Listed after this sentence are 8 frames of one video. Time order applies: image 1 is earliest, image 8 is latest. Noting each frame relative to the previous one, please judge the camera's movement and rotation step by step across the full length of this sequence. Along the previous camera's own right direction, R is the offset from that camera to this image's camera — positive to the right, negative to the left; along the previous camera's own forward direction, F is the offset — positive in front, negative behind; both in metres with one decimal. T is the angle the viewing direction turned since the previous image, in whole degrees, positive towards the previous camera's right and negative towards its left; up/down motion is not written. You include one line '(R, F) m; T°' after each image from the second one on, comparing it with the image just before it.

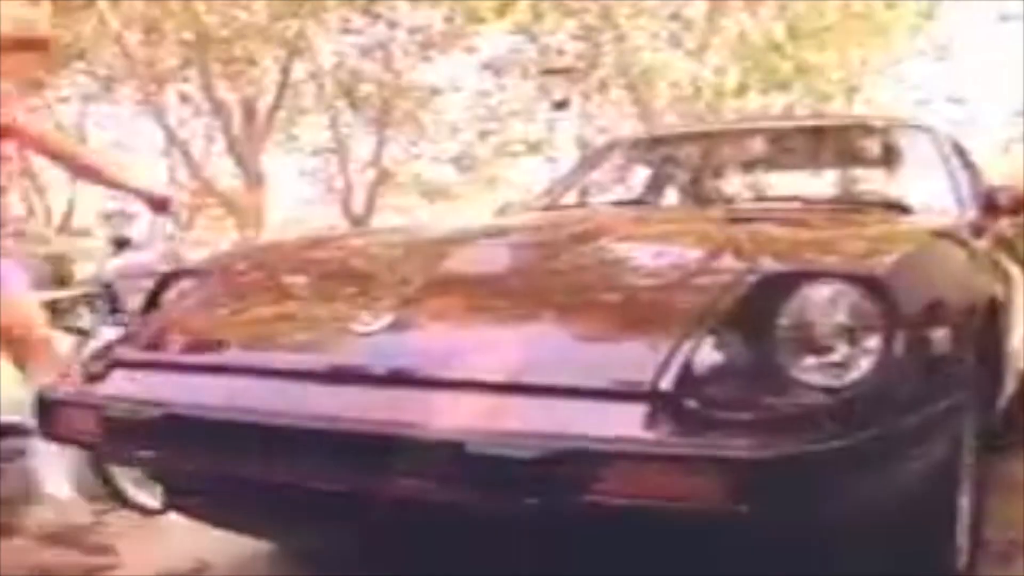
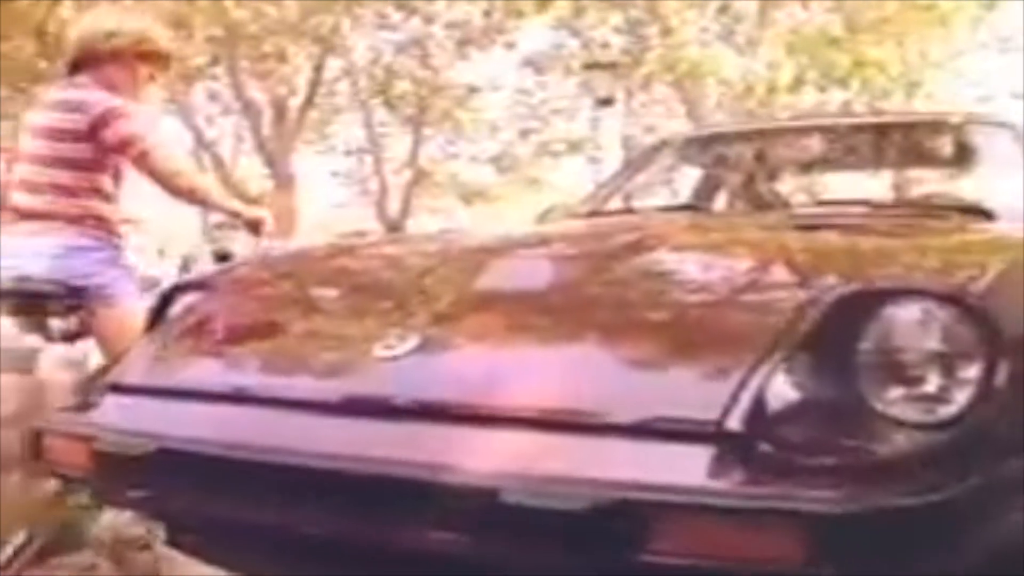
(0.0, +0.5) m; -1°
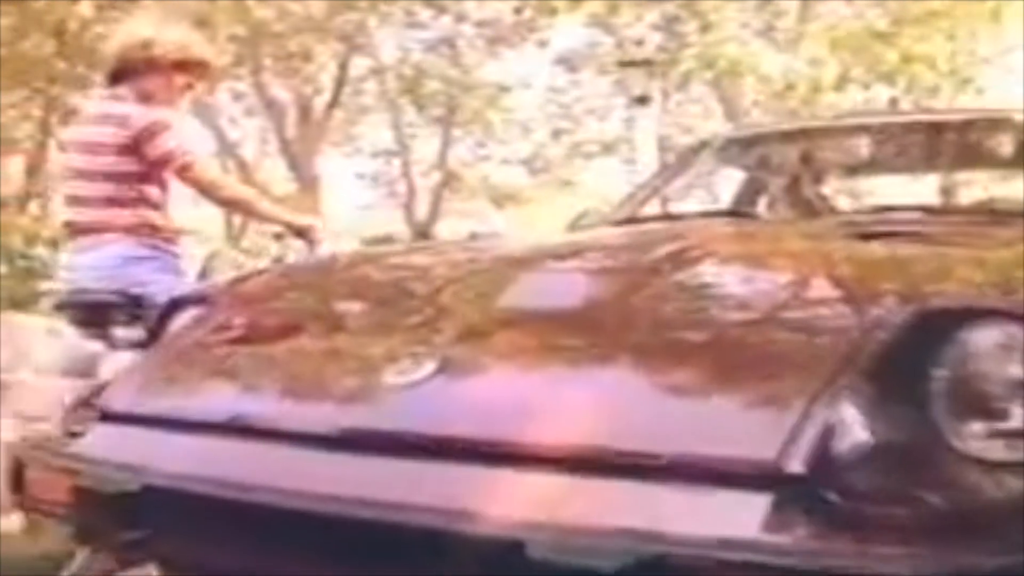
(0.0, +0.4) m; -1°
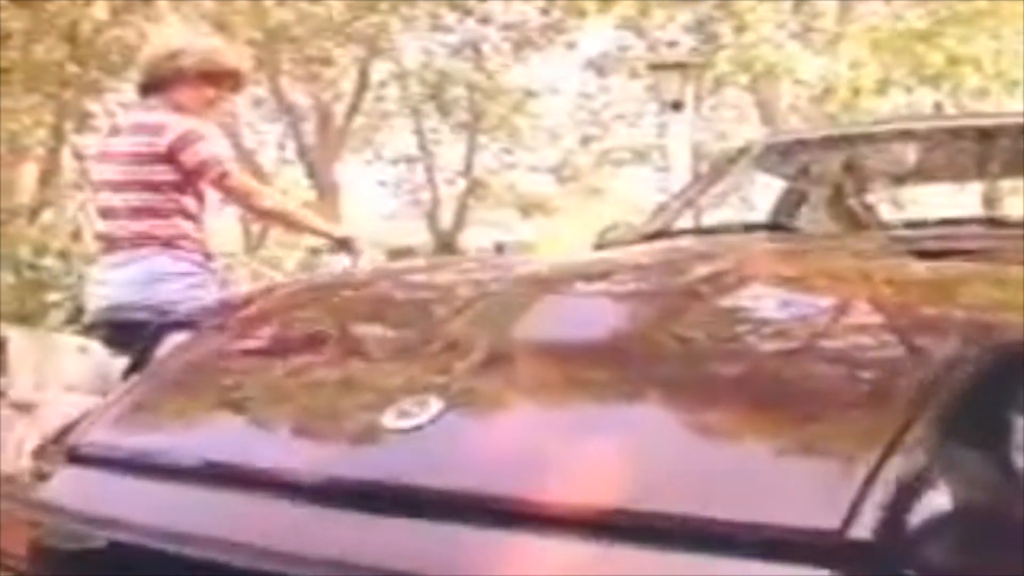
(0.0, +0.4) m; -1°
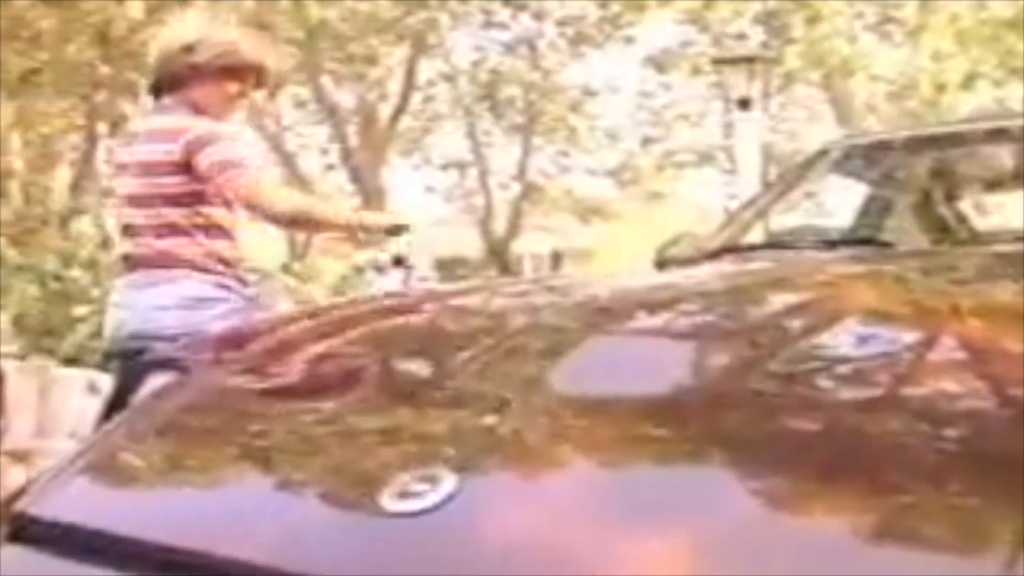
(0.0, +0.6) m; -2°
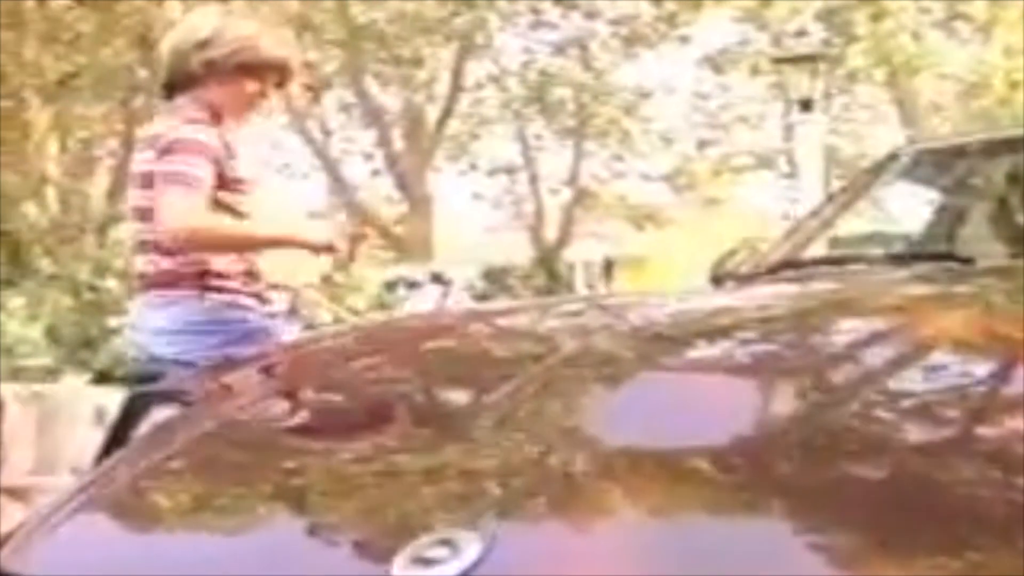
(0.0, +0.4) m; -2°
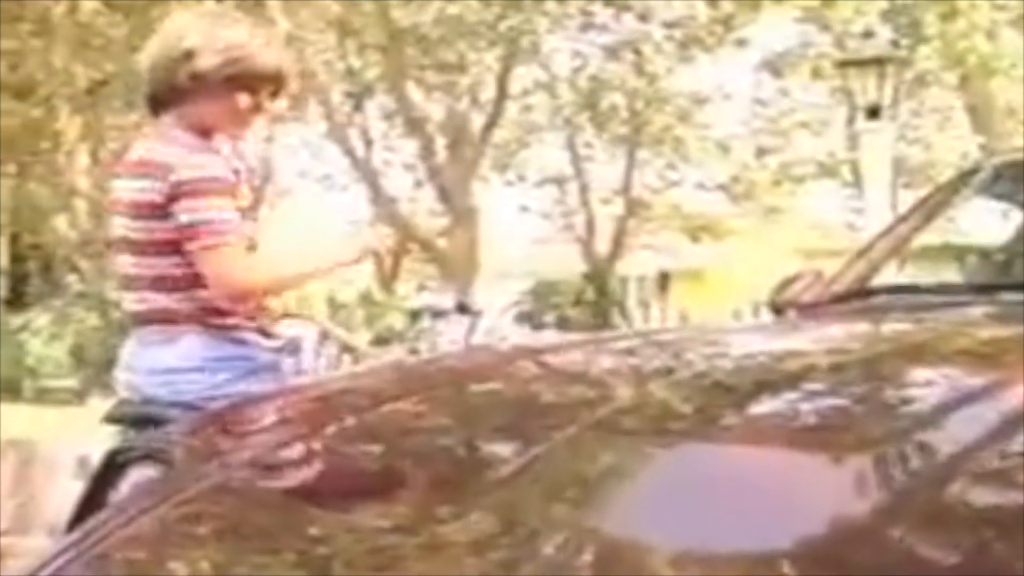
(+0.1, +0.5) m; -2°
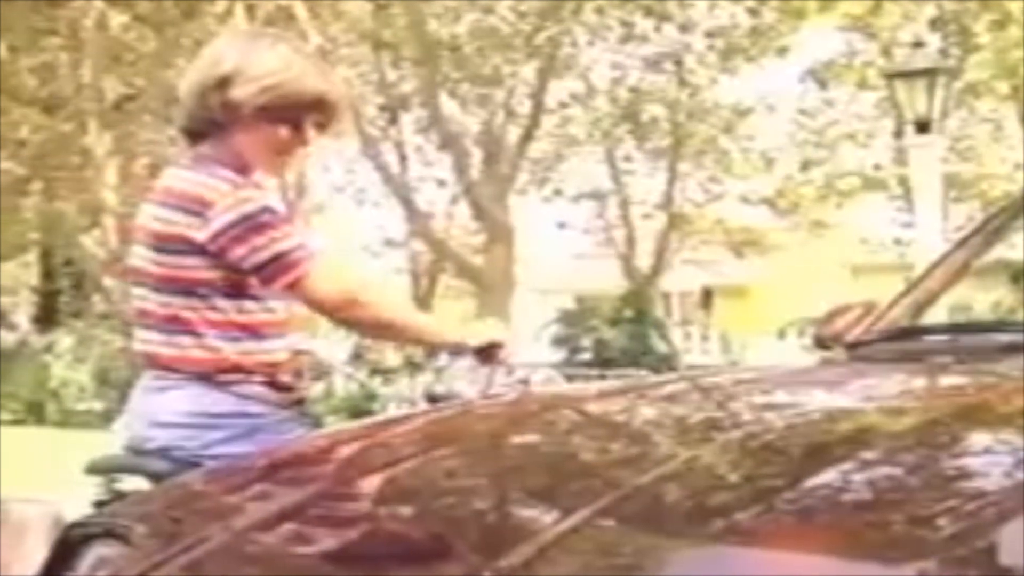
(0.0, +0.3) m; -2°
